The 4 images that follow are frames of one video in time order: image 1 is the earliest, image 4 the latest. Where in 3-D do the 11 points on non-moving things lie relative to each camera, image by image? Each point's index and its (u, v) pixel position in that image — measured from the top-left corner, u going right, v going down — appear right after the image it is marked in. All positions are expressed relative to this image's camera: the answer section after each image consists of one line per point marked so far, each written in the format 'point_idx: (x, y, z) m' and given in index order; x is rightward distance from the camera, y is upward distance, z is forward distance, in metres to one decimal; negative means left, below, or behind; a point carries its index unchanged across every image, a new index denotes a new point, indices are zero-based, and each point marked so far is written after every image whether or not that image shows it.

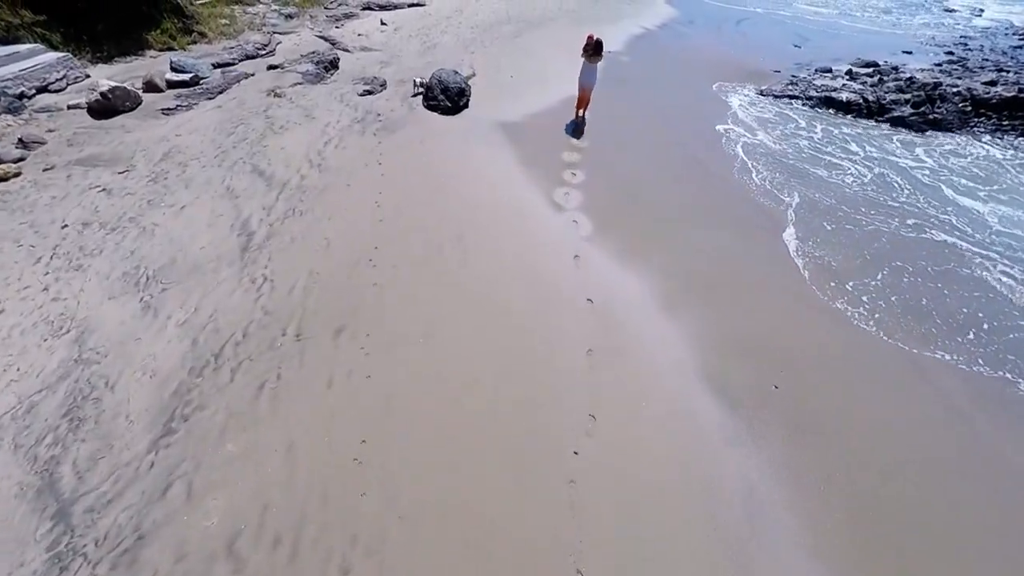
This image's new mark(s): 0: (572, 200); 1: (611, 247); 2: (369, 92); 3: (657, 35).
0: (+1.8, +2.5, +9.6) m
1: (+2.7, +1.1, +8.7) m
2: (-5.7, +7.8, +13.1) m
3: (+8.6, +15.1, +19.7) m
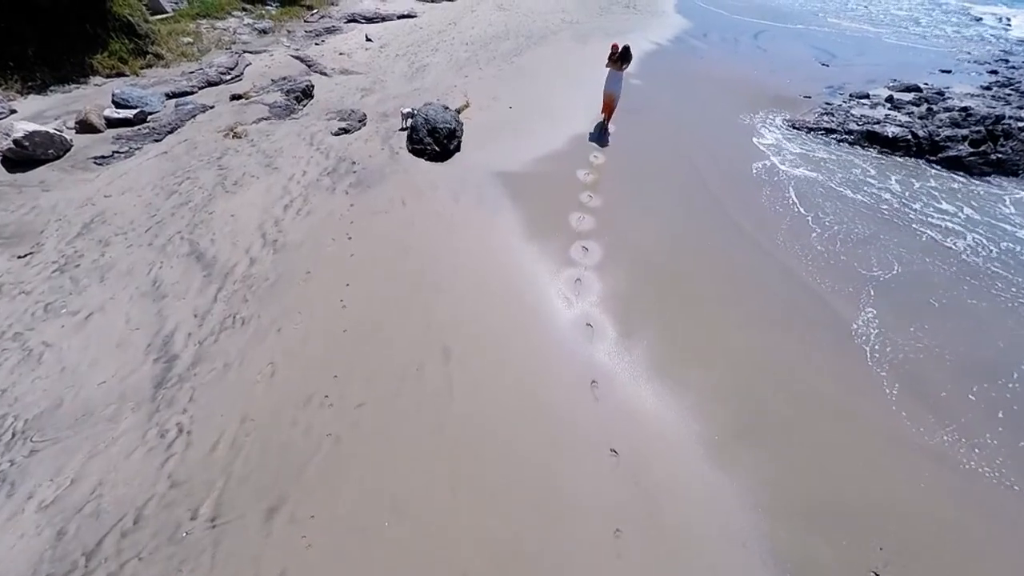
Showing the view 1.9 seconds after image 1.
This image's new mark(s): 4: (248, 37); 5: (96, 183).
0: (+1.9, +0.1, +7.8) m
1: (+2.8, -1.4, +7.0) m
2: (-5.7, +5.4, +11.2) m
3: (+8.5, +12.8, +17.8) m
4: (-13.2, +12.6, +16.4) m
5: (-11.4, +2.9, +9.1) m
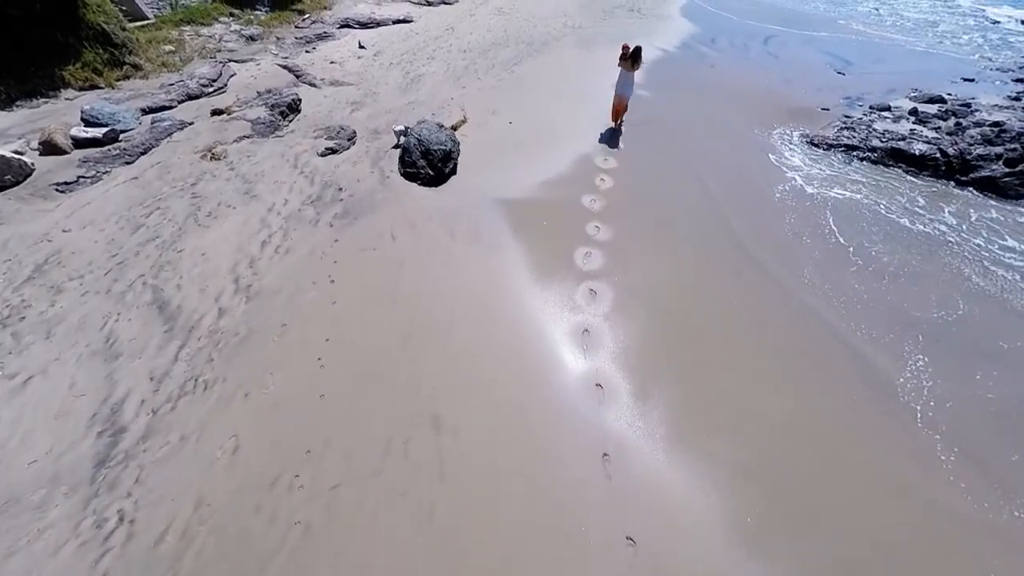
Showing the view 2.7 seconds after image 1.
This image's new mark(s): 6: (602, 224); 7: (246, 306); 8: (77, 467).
0: (+1.9, -1.0, +7.0) m
1: (+2.8, -2.4, +6.2) m
2: (-5.7, +4.3, +10.4) m
3: (+8.5, +11.8, +17.0) m
4: (-13.2, +11.5, +15.5) m
5: (-11.4, +1.8, +8.2) m
6: (+2.5, +1.8, +9.0) m
7: (-5.3, -0.3, +6.6) m
8: (-6.4, -2.8, +4.9) m
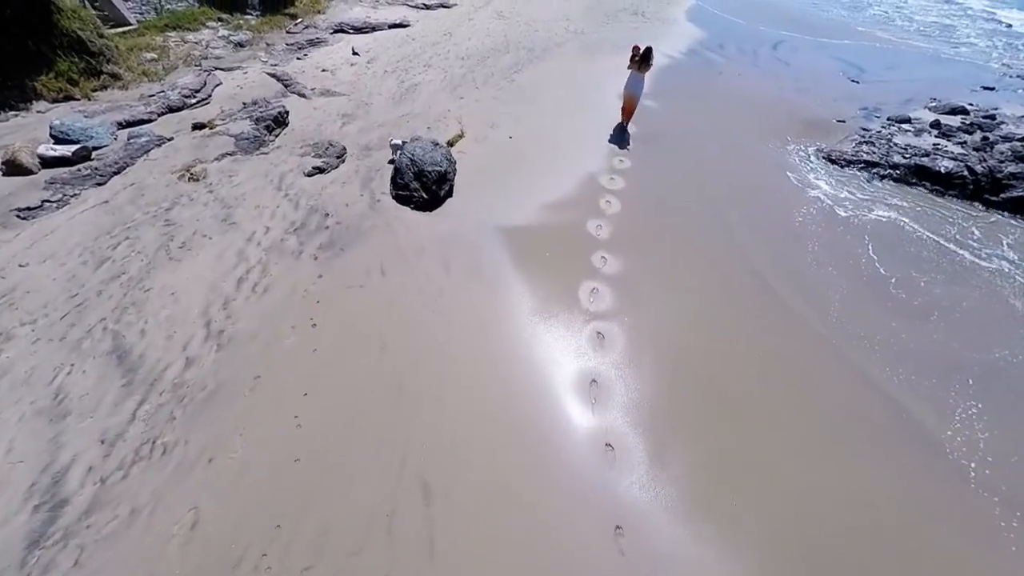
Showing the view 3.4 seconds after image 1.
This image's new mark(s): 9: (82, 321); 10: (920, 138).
0: (+1.9, -1.9, +6.3) m
1: (+2.8, -3.3, +5.5) m
2: (-5.7, +3.4, +9.7) m
3: (+8.5, +10.9, +16.3) m
4: (-13.2, +10.7, +14.8) m
5: (-11.4, +1.0, +7.5) m
6: (+2.5, +0.9, +8.3) m
7: (-5.3, -1.2, +5.9) m
8: (-6.4, -3.6, +4.2) m
9: (-8.1, -0.7, +6.2) m
10: (+15.5, +5.7, +12.4) m
